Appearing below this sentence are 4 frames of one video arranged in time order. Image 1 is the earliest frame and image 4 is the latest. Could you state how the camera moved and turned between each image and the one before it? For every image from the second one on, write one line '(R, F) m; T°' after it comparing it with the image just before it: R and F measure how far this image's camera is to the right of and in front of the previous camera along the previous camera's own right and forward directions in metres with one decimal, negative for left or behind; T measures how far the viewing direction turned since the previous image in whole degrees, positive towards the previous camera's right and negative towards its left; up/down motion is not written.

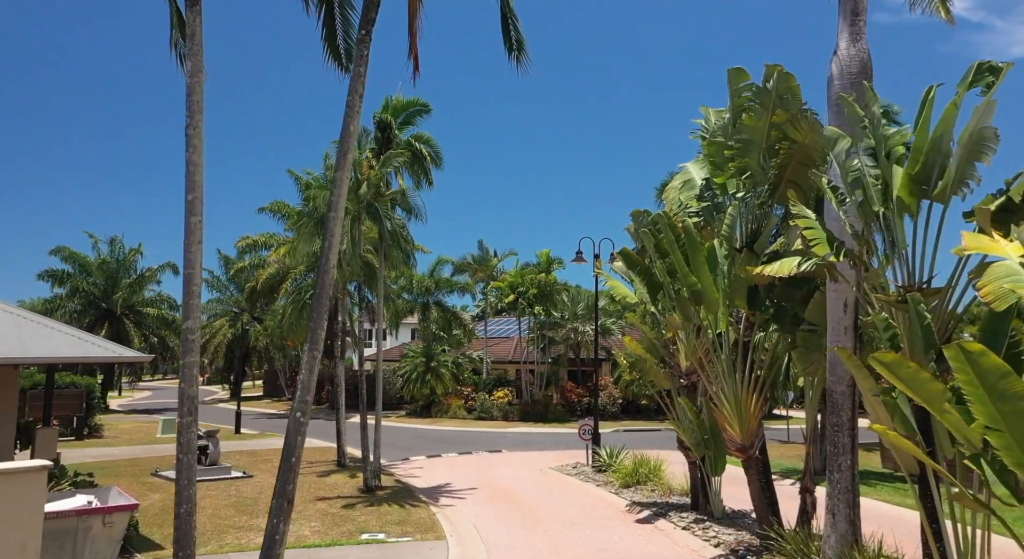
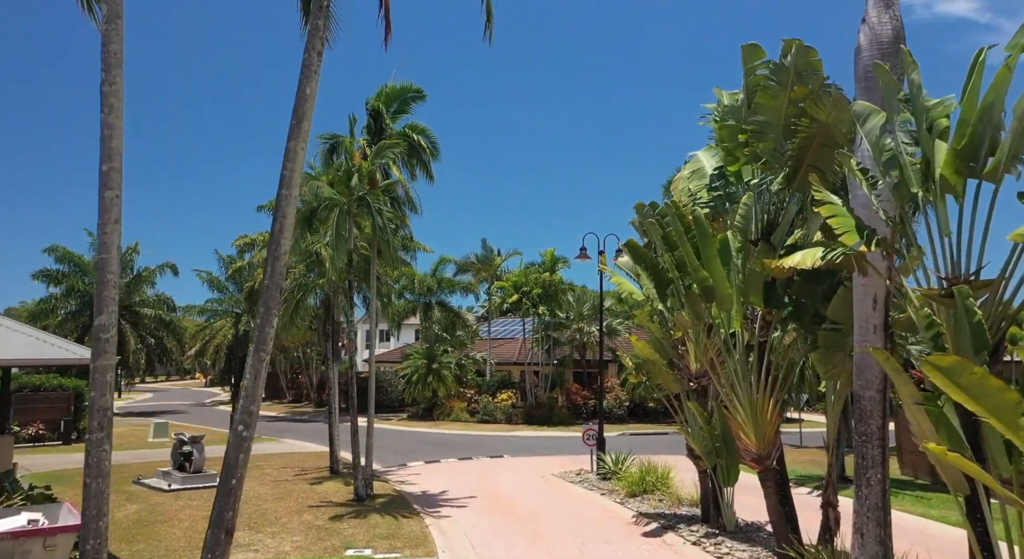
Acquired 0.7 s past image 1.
(+0.2, +0.9) m; -1°
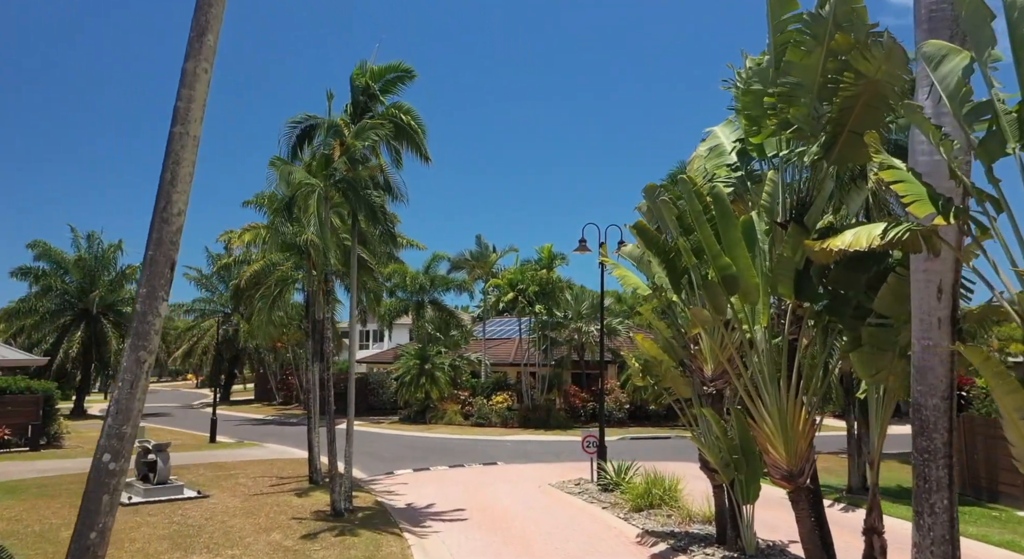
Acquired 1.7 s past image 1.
(+0.1, +1.4) m; 0°
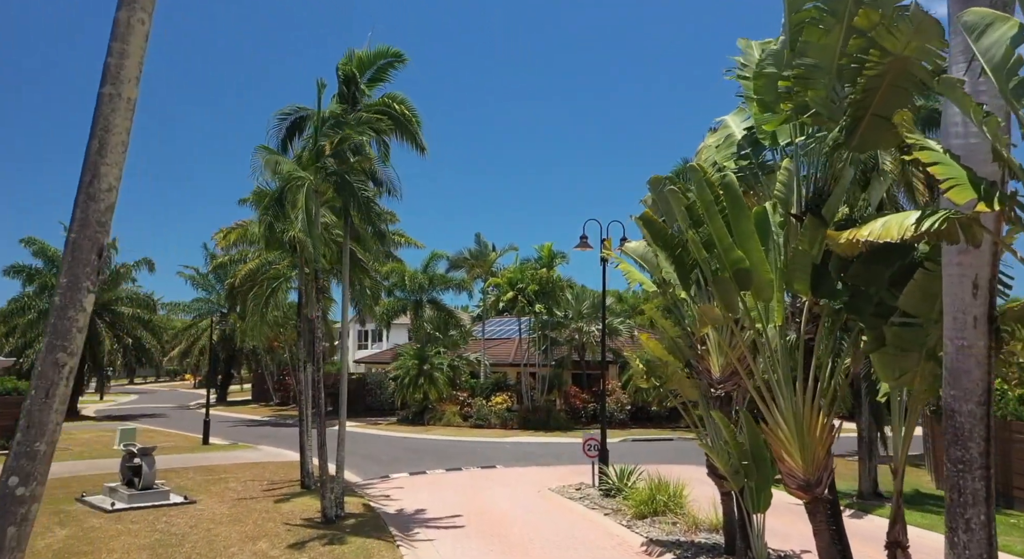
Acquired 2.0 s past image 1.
(0.0, +0.6) m; 0°
